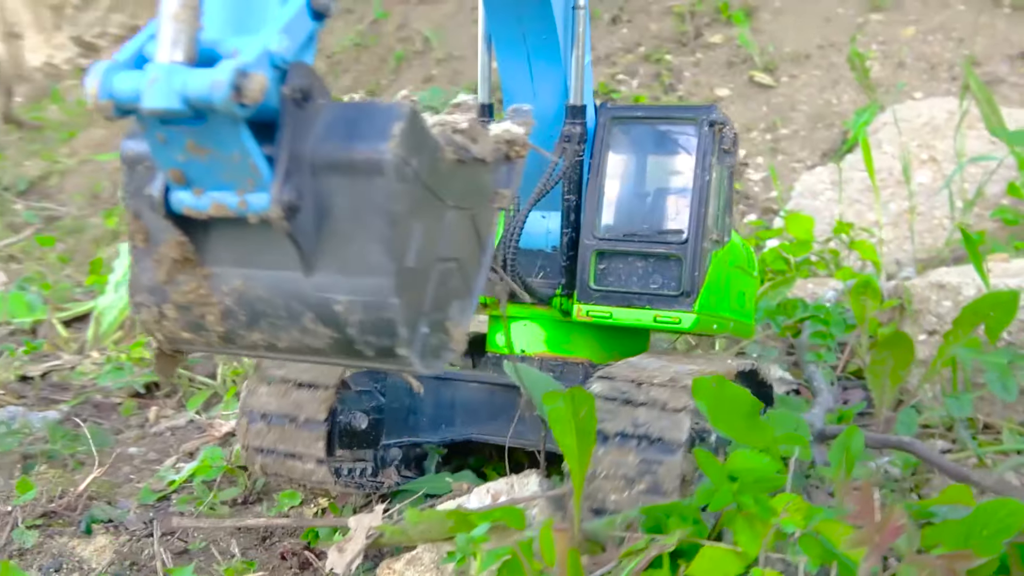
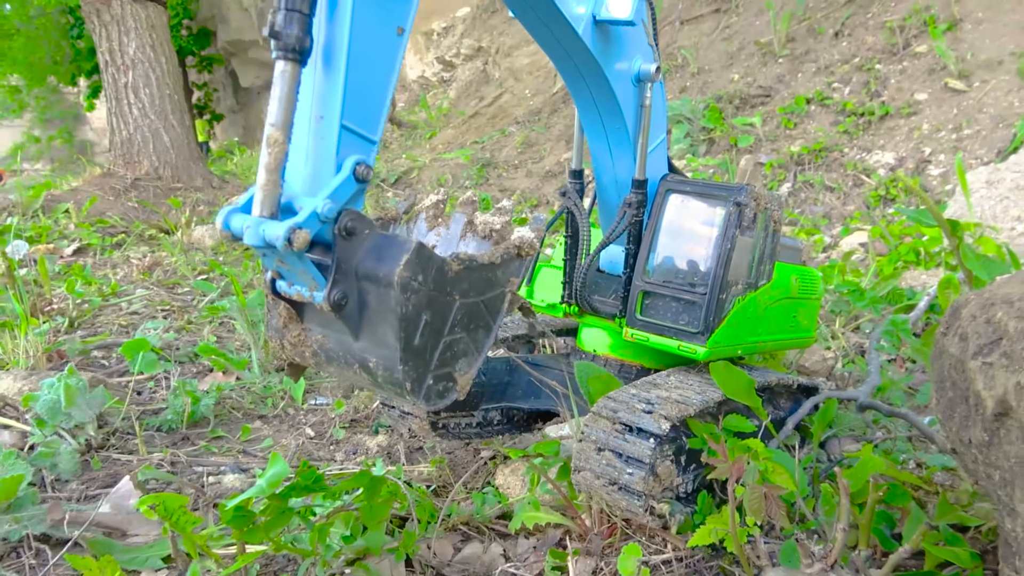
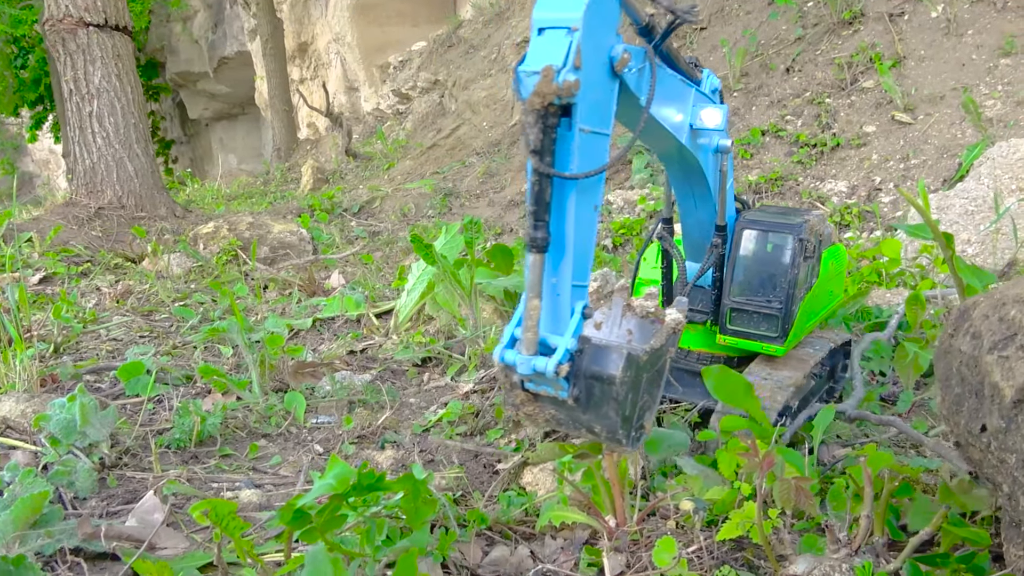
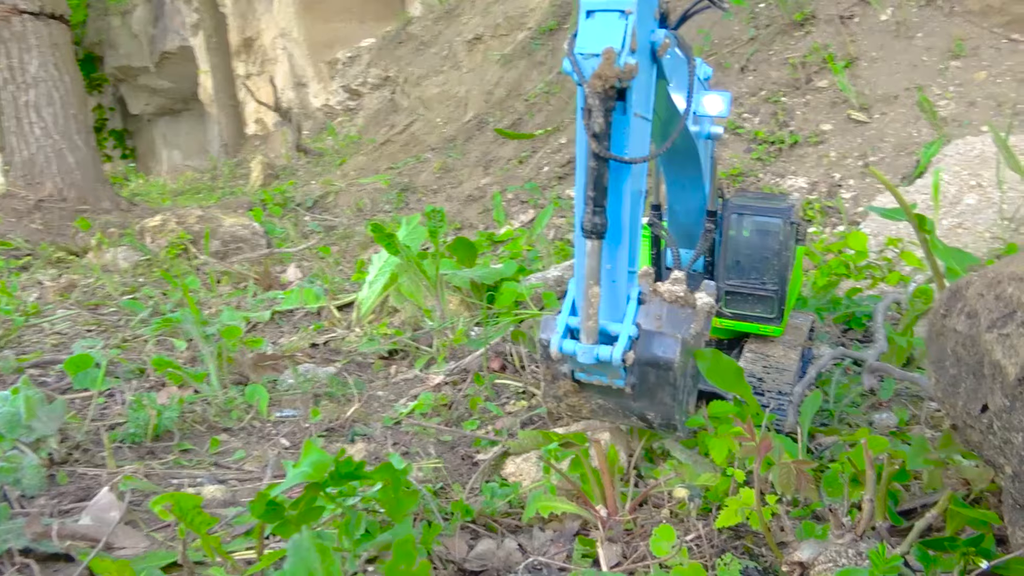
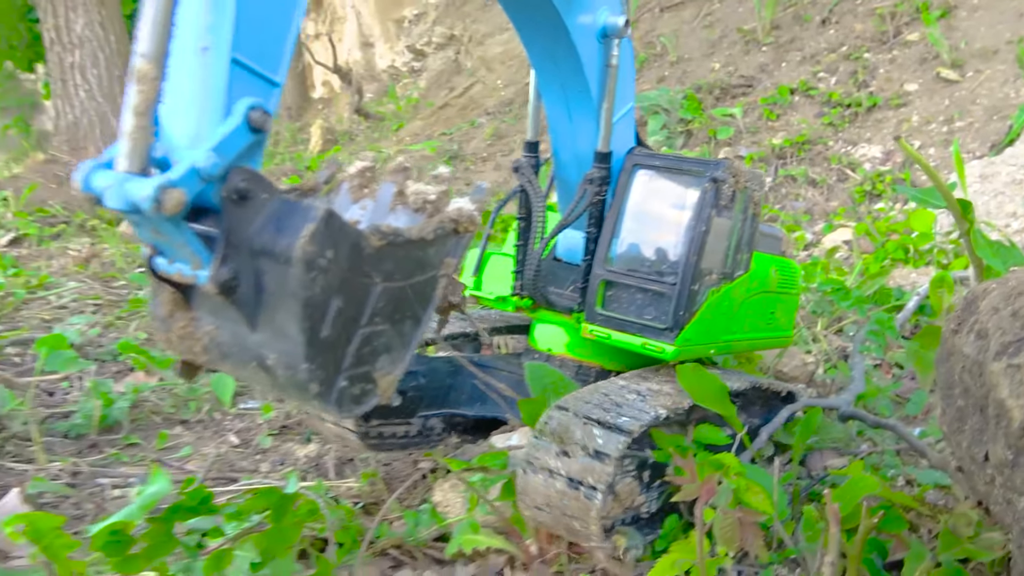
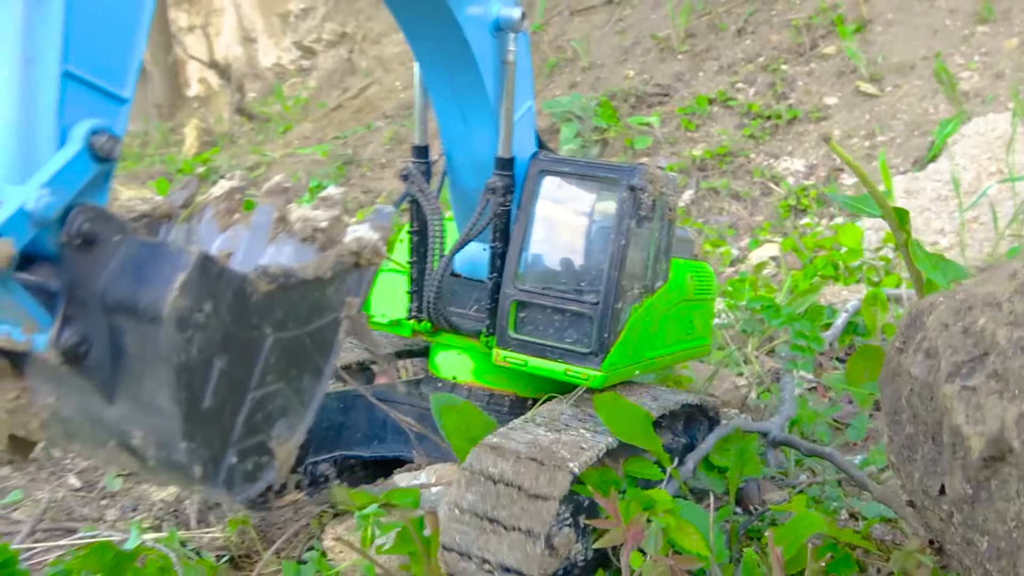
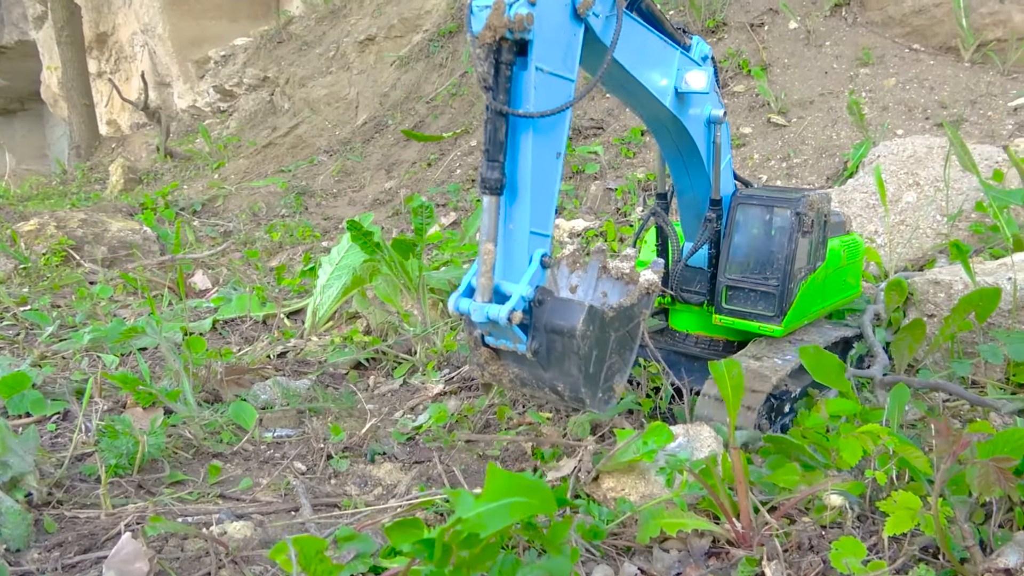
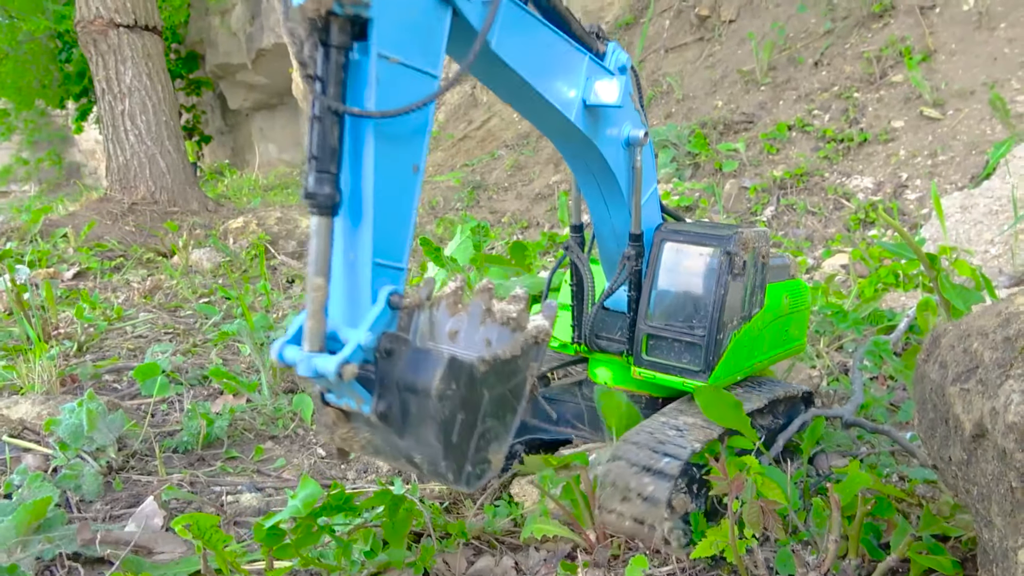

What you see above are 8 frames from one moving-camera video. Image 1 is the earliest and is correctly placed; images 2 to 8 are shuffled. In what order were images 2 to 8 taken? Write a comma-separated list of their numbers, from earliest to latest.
6, 5, 2, 8, 3, 4, 7
